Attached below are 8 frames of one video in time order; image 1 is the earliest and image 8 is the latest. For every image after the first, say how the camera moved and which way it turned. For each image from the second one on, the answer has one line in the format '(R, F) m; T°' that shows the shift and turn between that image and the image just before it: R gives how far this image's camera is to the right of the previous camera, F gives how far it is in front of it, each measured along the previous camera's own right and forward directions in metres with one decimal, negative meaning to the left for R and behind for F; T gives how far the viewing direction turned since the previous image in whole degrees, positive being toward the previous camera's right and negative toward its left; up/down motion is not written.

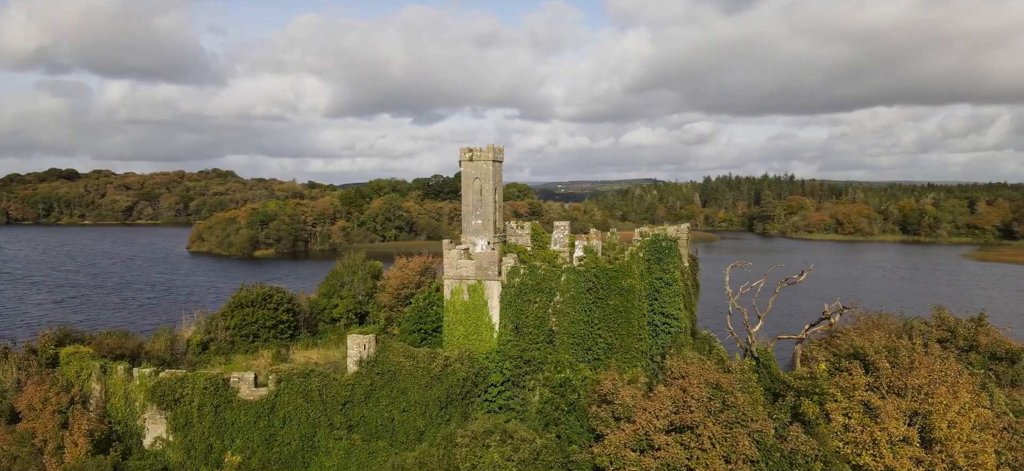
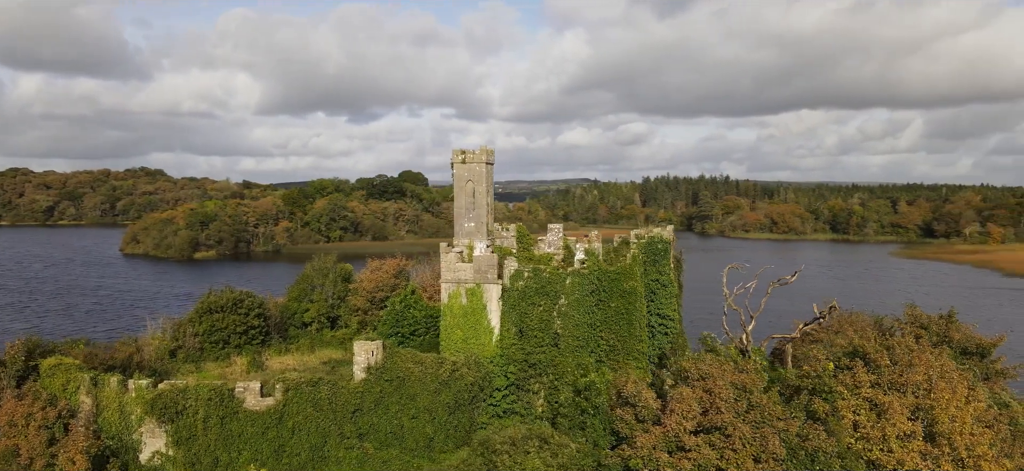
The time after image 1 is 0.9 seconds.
(-1.6, +0.1) m; +5°
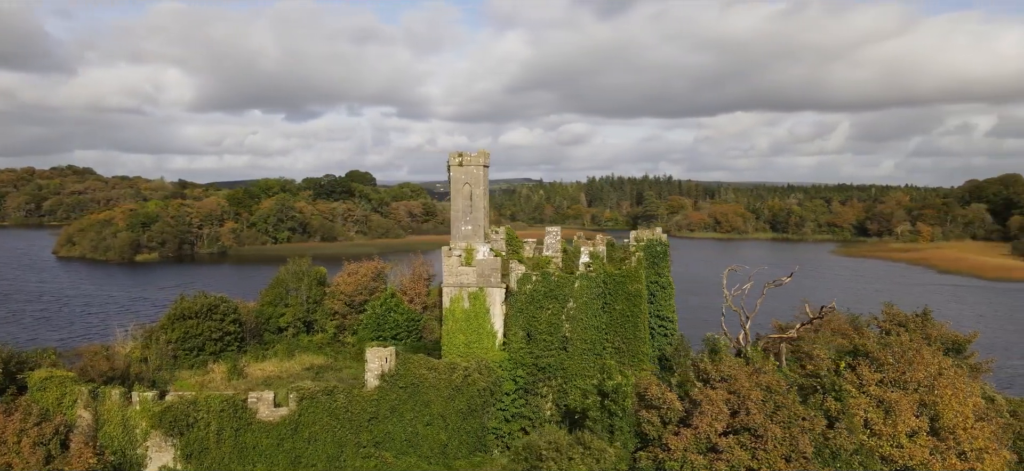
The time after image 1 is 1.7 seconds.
(-1.5, +0.1) m; +4°
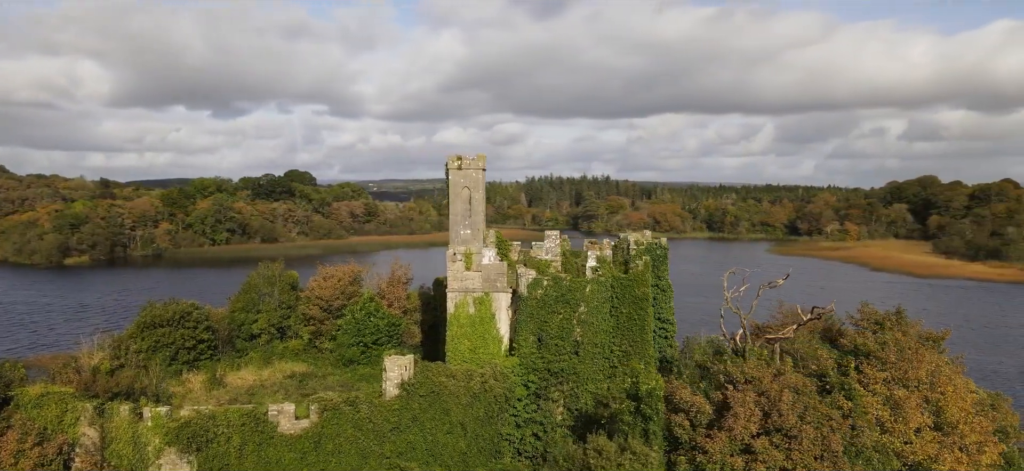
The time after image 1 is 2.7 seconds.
(-1.8, +0.1) m; +5°
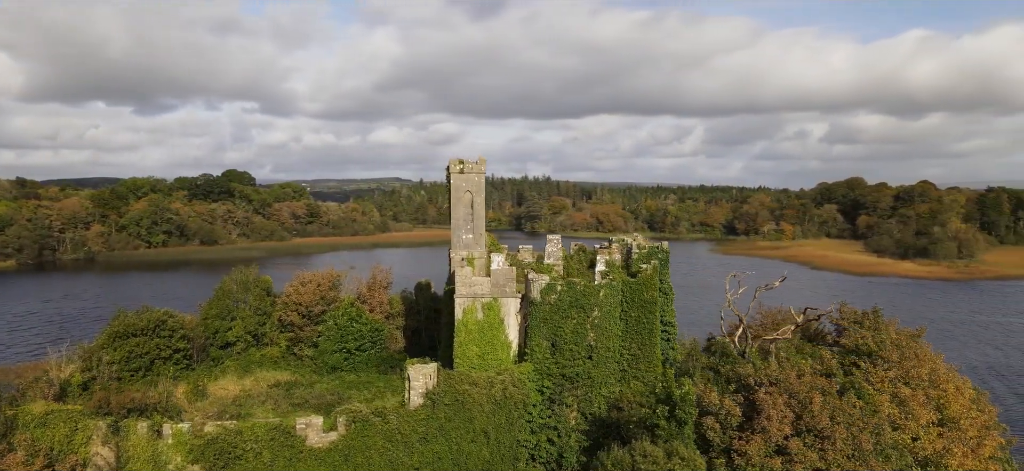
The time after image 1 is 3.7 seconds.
(-1.8, +0.2) m; +5°
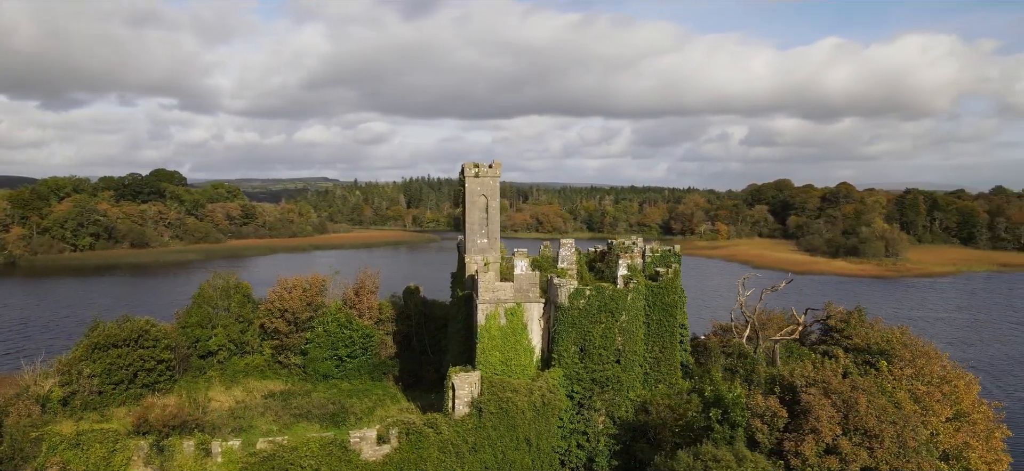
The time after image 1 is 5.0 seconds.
(-2.3, +0.2) m; +5°
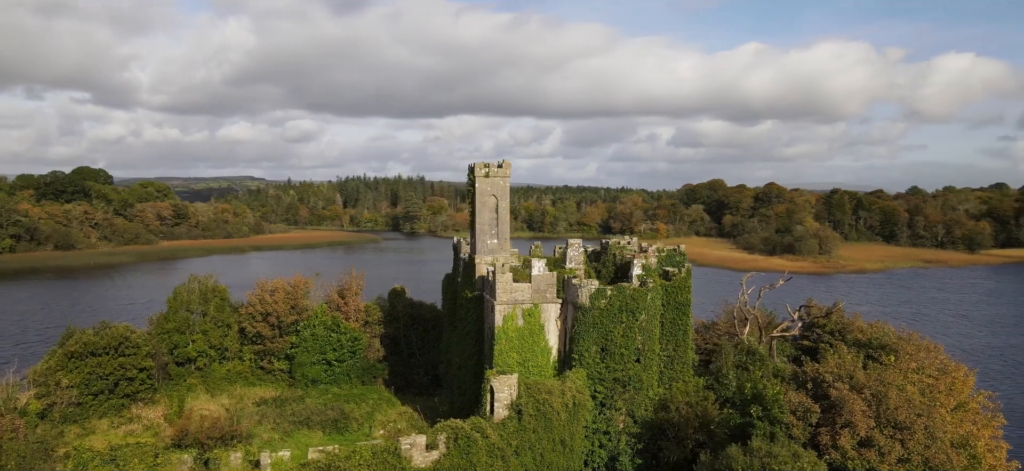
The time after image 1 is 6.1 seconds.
(-2.1, +0.2) m; +5°
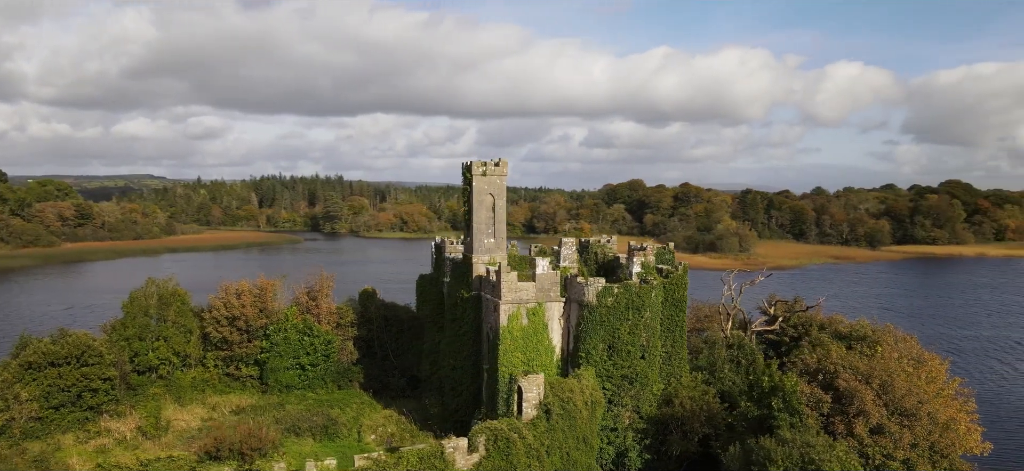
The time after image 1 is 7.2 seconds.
(-2.2, +0.2) m; +6°
